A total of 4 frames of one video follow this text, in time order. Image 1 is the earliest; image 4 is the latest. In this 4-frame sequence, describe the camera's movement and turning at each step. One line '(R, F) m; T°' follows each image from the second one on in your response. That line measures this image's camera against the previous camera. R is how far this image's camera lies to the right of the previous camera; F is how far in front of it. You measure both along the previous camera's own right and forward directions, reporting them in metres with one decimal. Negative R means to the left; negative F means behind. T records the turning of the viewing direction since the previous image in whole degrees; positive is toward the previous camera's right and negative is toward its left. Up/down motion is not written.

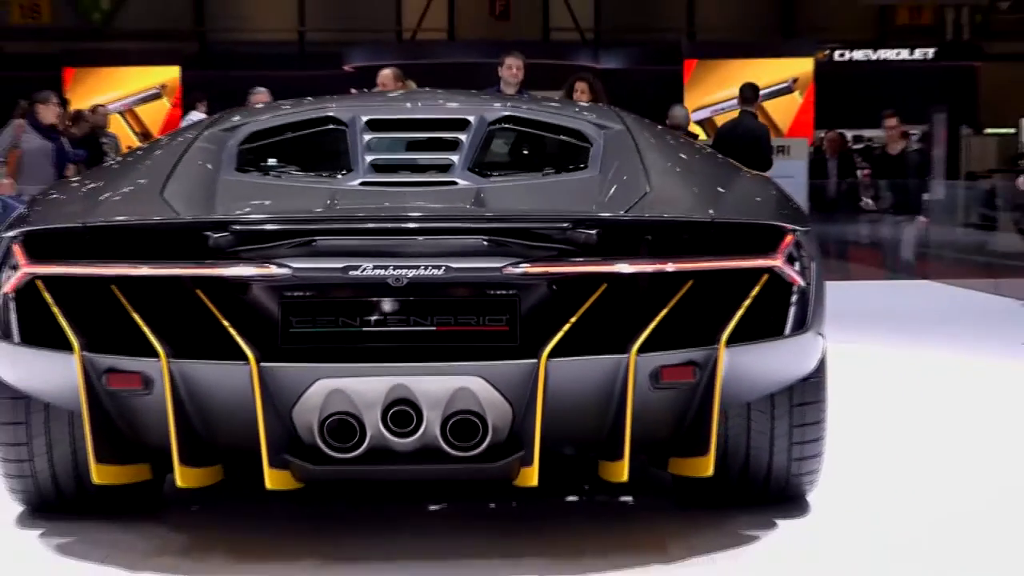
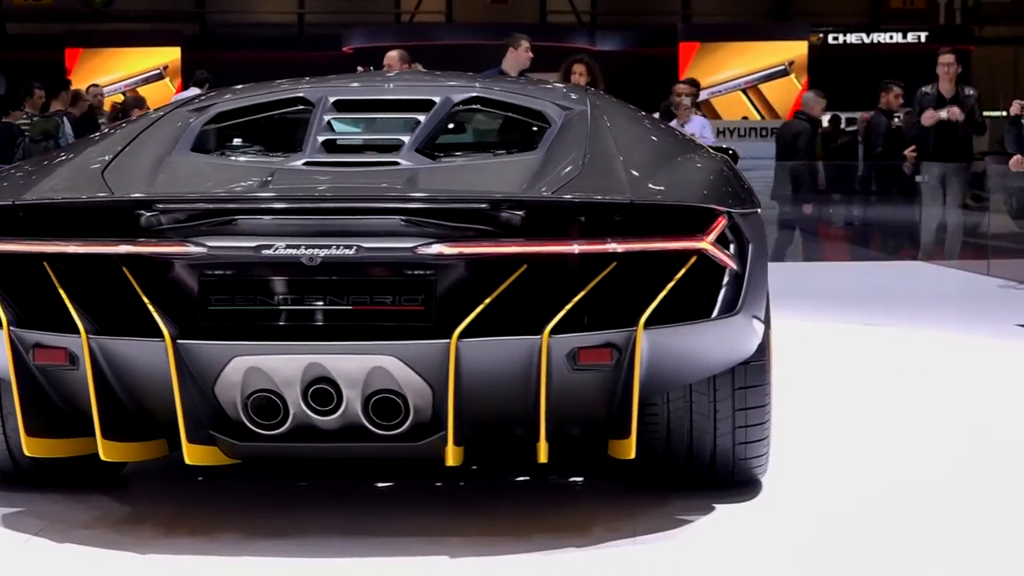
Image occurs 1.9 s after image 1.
(+0.3, 0.0) m; -3°
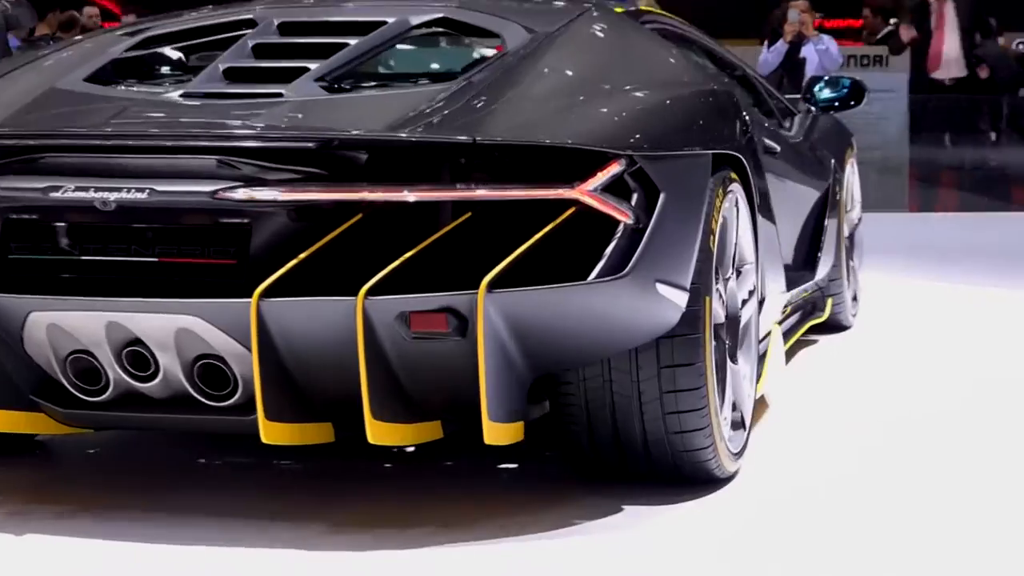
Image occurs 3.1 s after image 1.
(+0.7, +0.4) m; -9°
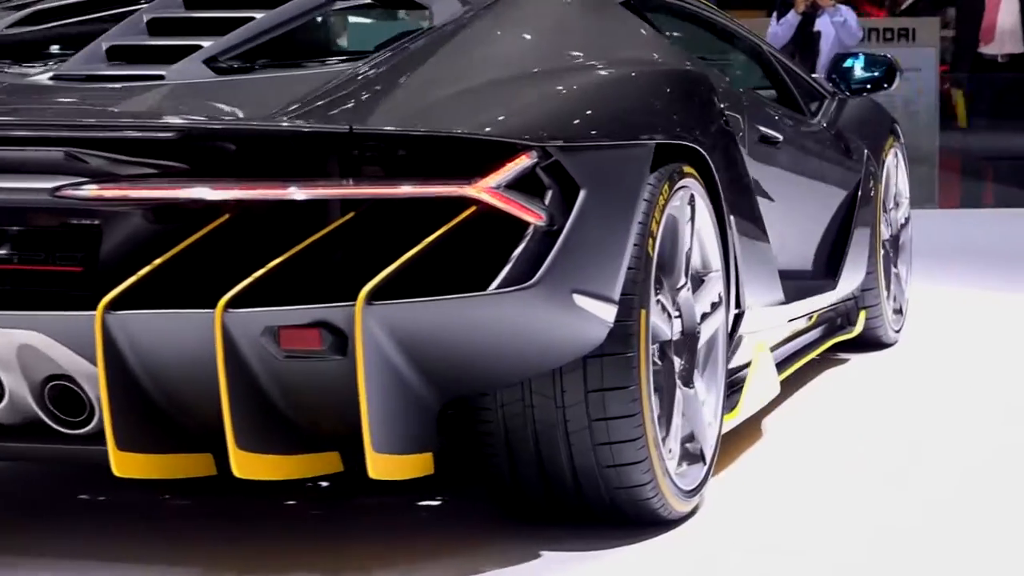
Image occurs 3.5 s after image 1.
(+0.2, +0.3) m; -2°
